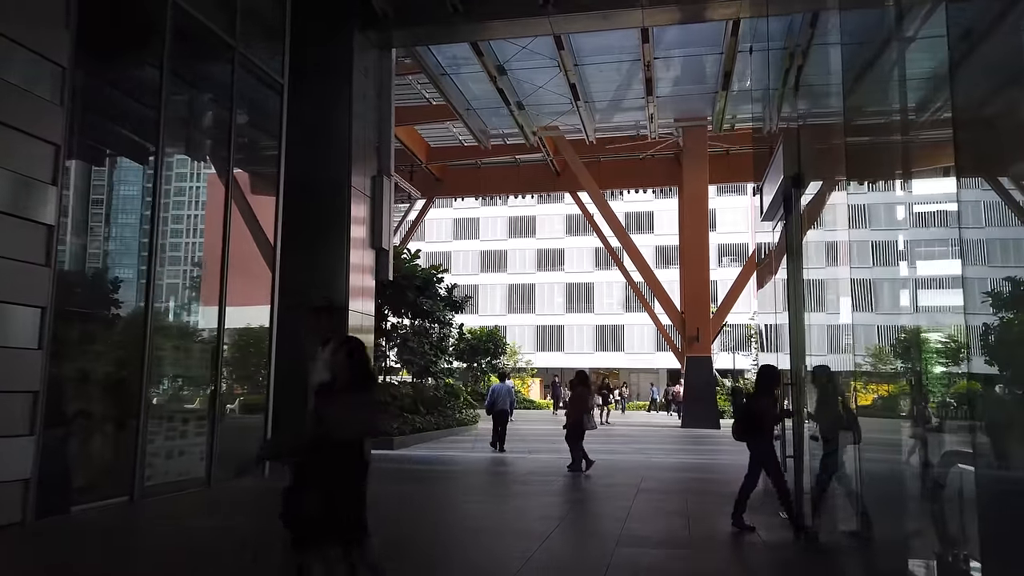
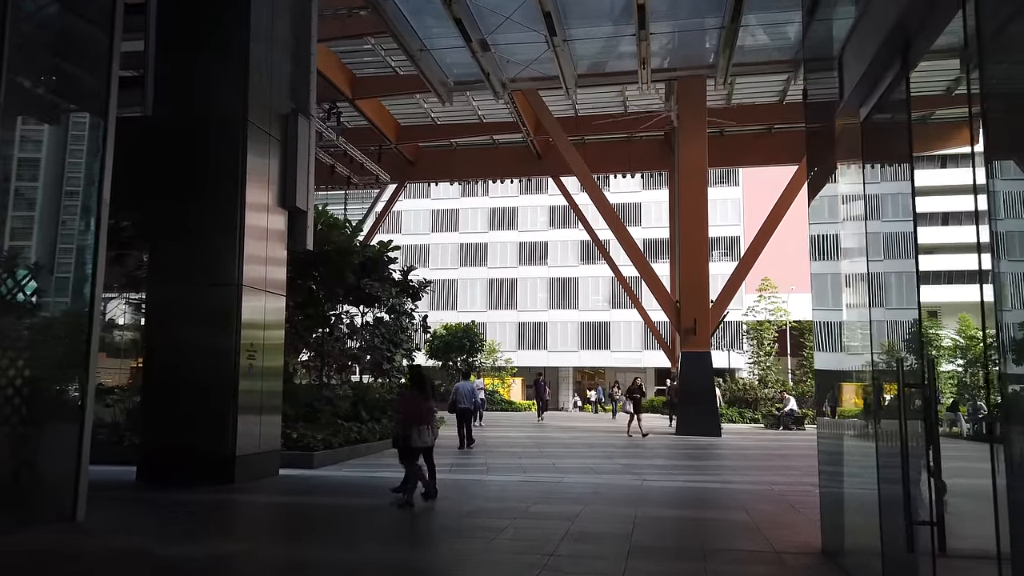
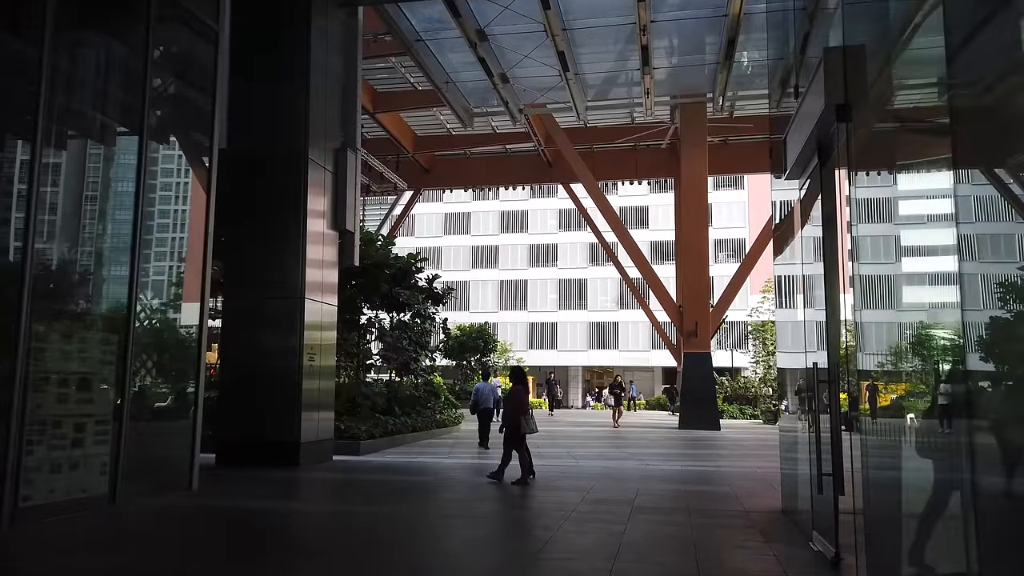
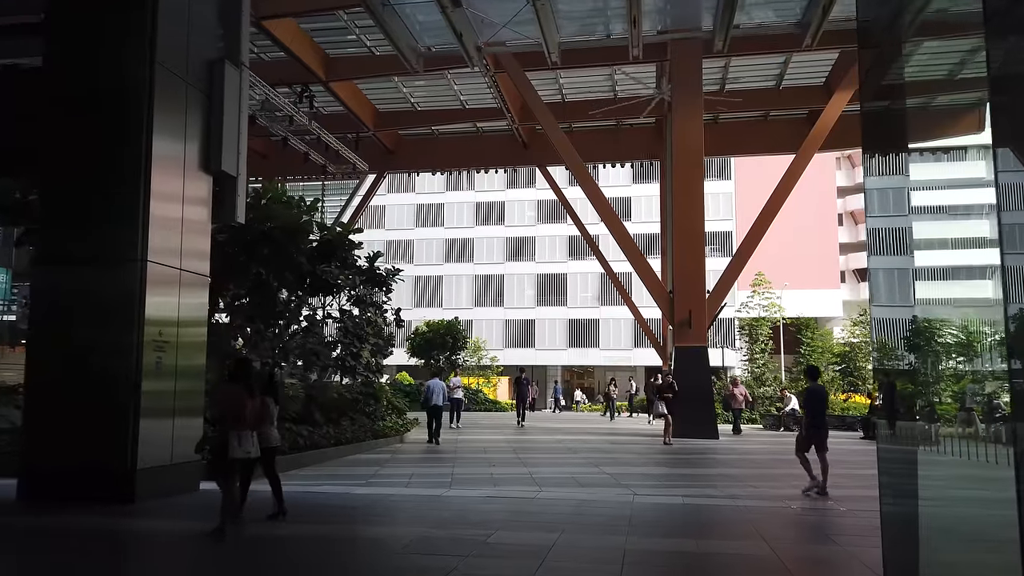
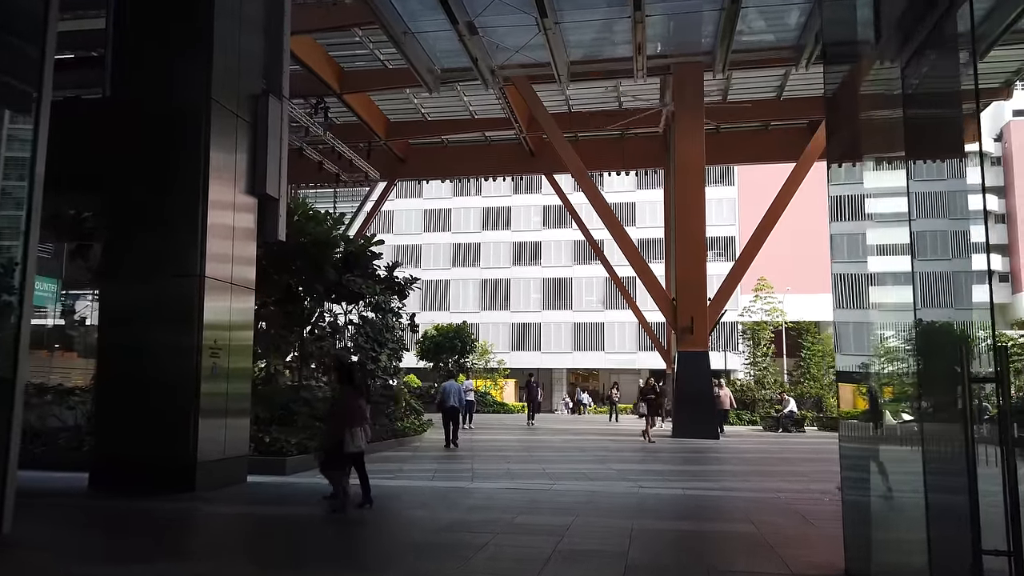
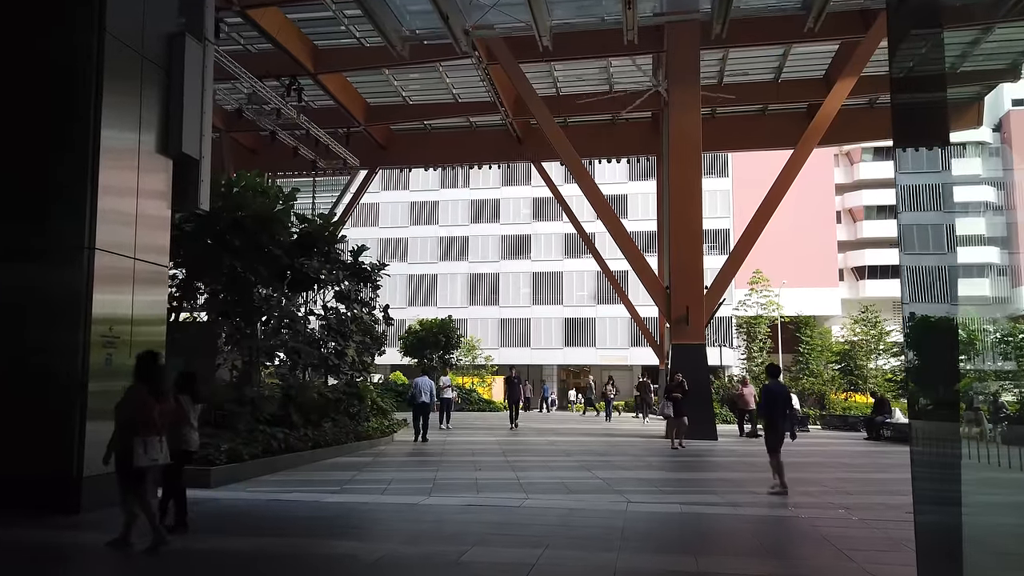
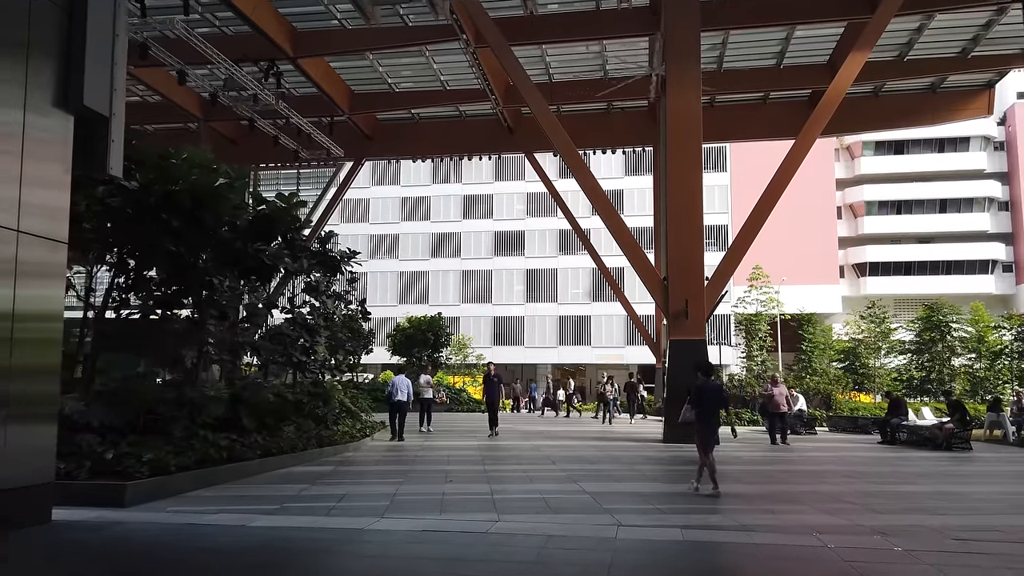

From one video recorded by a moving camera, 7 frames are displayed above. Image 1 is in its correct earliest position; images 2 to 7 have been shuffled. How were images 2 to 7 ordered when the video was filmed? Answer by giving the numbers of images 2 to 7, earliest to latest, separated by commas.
3, 2, 5, 4, 6, 7
